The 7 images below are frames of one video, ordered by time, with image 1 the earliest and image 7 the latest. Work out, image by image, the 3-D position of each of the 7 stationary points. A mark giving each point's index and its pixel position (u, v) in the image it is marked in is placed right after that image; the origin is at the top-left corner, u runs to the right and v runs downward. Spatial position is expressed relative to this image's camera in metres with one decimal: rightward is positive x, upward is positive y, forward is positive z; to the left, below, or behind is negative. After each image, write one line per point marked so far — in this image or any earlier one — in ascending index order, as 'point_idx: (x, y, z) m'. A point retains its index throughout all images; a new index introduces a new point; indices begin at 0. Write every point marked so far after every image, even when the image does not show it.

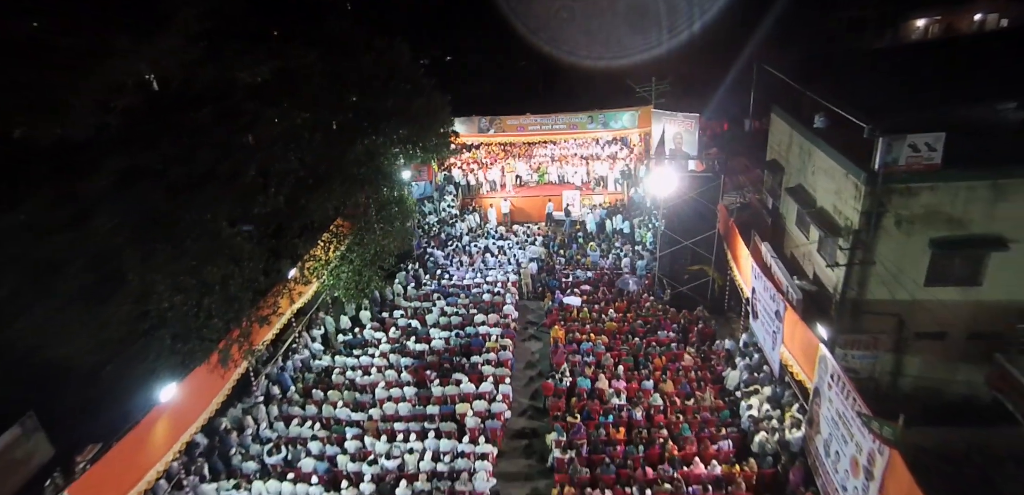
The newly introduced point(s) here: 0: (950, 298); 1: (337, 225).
0: (+8.8, -1.0, +11.4) m
1: (-4.5, +0.6, +14.3) m
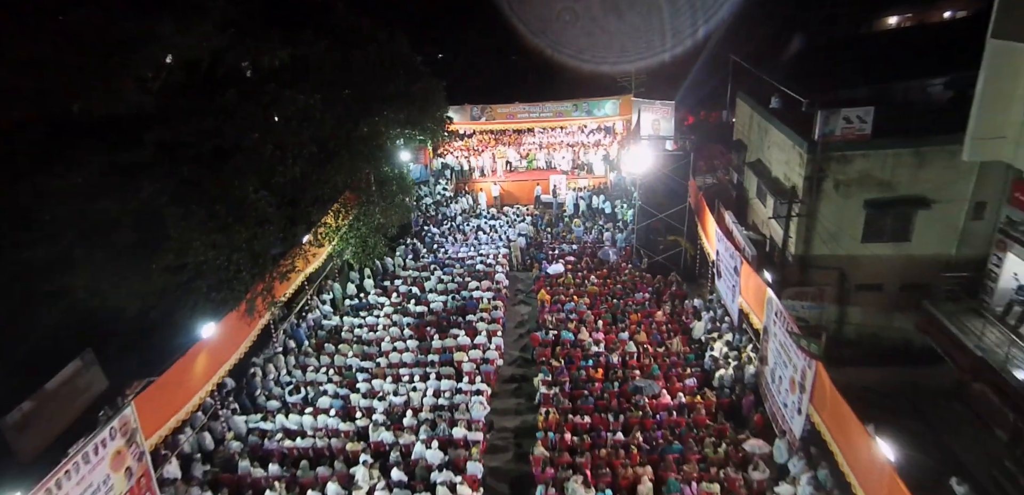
0: (+8.6, -0.1, +13.1) m
1: (-4.8, +1.4, +15.8) m
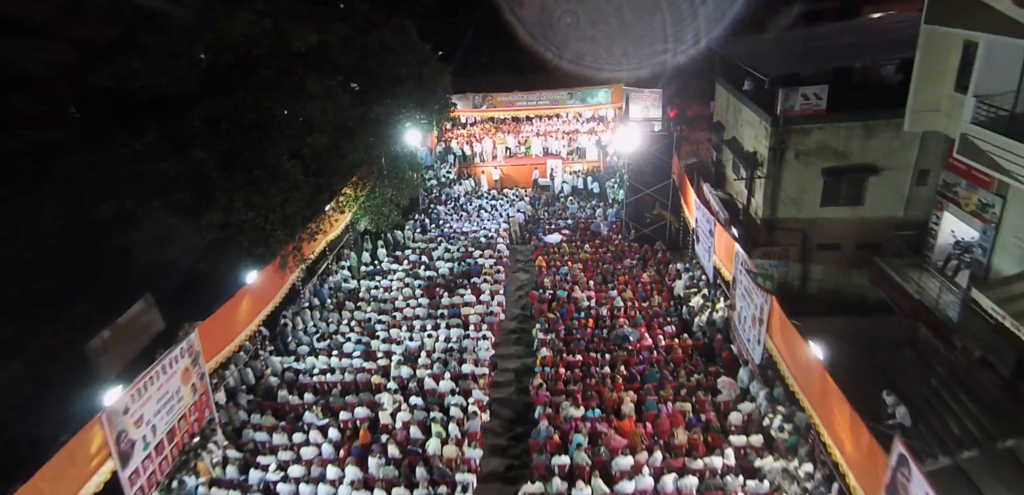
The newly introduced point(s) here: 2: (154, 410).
0: (+8.6, +0.8, +14.9) m
1: (-4.8, +2.3, +17.5) m
2: (-6.1, -2.7, +9.8) m
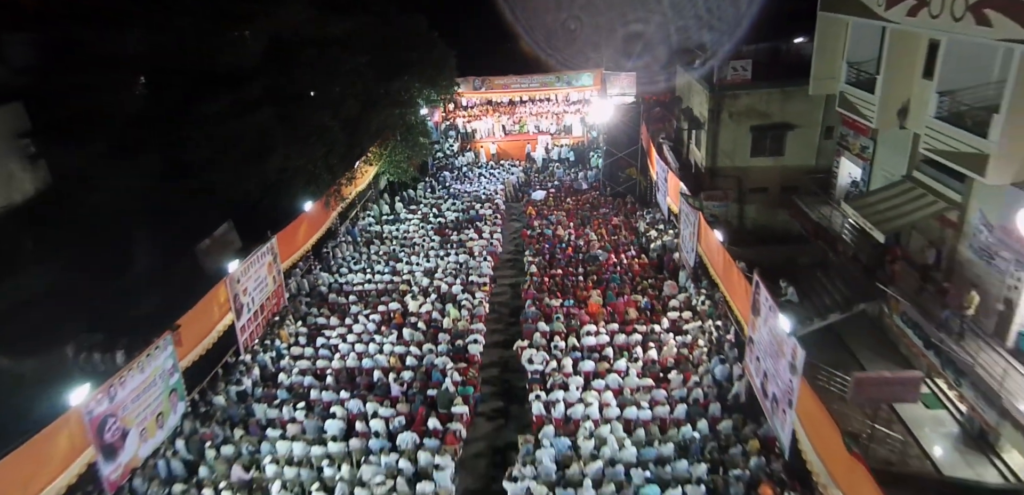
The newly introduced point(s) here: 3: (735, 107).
0: (+8.5, +2.8, +18.8) m
1: (-5.0, +4.1, +21.4) m
2: (-6.2, -0.9, +13.6) m
3: (+7.1, +4.5, +18.1) m
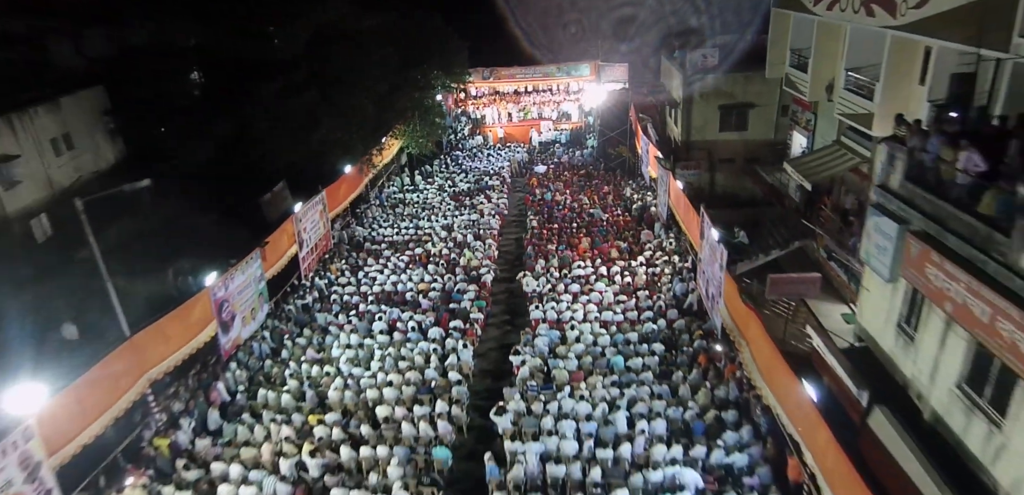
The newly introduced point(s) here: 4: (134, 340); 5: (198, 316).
0: (+8.6, +4.3, +22.1) m
1: (-4.8, +5.6, +24.8) m
2: (-6.1, +0.6, +17.0) m
3: (+7.3, +6.0, +21.4) m
4: (-6.9, -1.7, +10.2) m
5: (-6.6, -1.4, +11.9) m
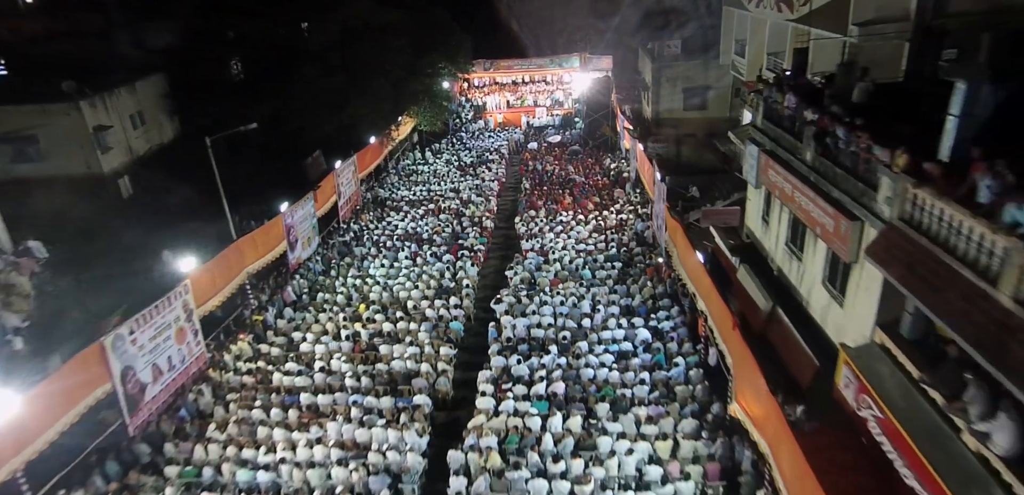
0: (+8.5, +6.1, +26.3) m
1: (-5.0, +7.4, +28.9) m
2: (-6.2, +2.4, +21.2) m
3: (+7.1, +7.8, +25.6) m
4: (-7.0, +0.1, +14.3) m
5: (-6.7, +0.3, +16.0) m
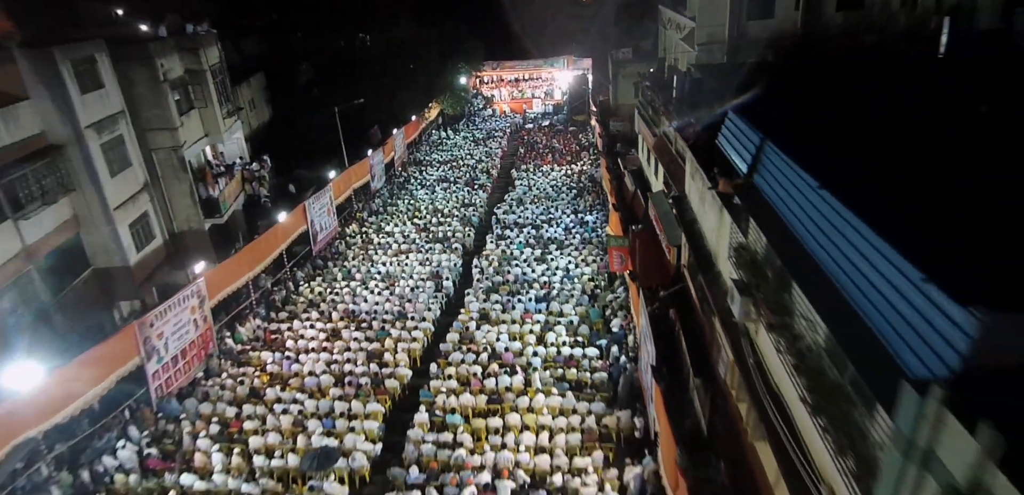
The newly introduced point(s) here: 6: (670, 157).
0: (+8.4, +9.4, +36.8) m
1: (-5.0, +10.8, +39.6) m
2: (-6.4, +5.7, +31.8) m
3: (+7.0, +11.1, +36.1) m
4: (-7.2, +3.4, +25.0) m
5: (-6.9, +3.7, +26.7) m
6: (+4.6, +2.6, +16.4) m
